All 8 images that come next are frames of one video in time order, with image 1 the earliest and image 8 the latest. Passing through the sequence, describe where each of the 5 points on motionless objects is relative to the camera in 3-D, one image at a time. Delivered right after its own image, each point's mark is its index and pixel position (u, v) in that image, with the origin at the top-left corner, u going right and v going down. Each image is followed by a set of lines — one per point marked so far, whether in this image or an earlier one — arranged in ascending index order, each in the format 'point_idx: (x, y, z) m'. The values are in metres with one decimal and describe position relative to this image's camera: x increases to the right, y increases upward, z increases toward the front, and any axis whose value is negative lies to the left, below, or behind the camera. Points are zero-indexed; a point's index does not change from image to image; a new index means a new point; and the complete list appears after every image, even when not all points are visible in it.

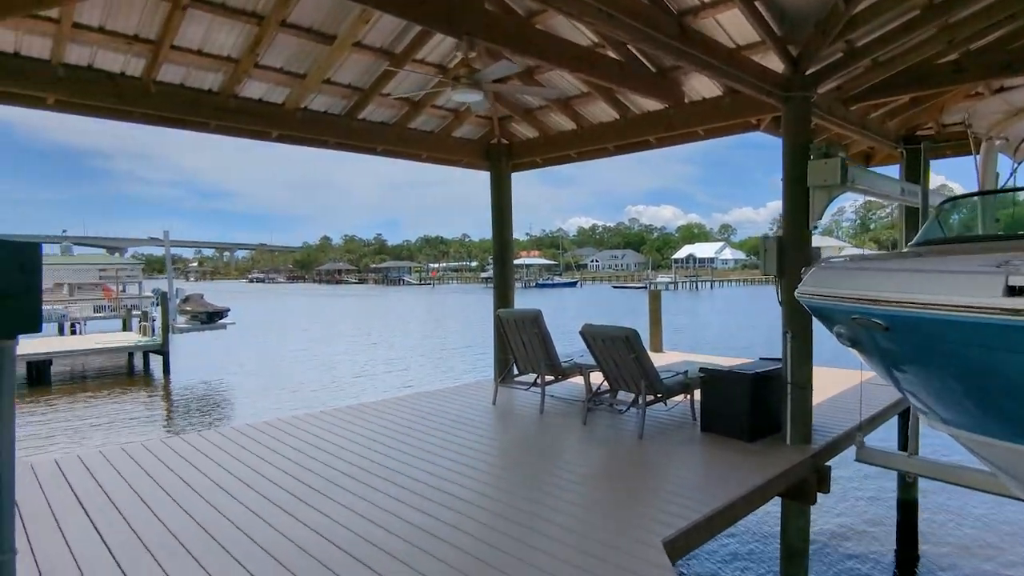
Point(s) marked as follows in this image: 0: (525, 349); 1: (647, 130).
0: (+0.1, -0.5, +4.8) m
1: (+1.0, +1.2, +4.6) m
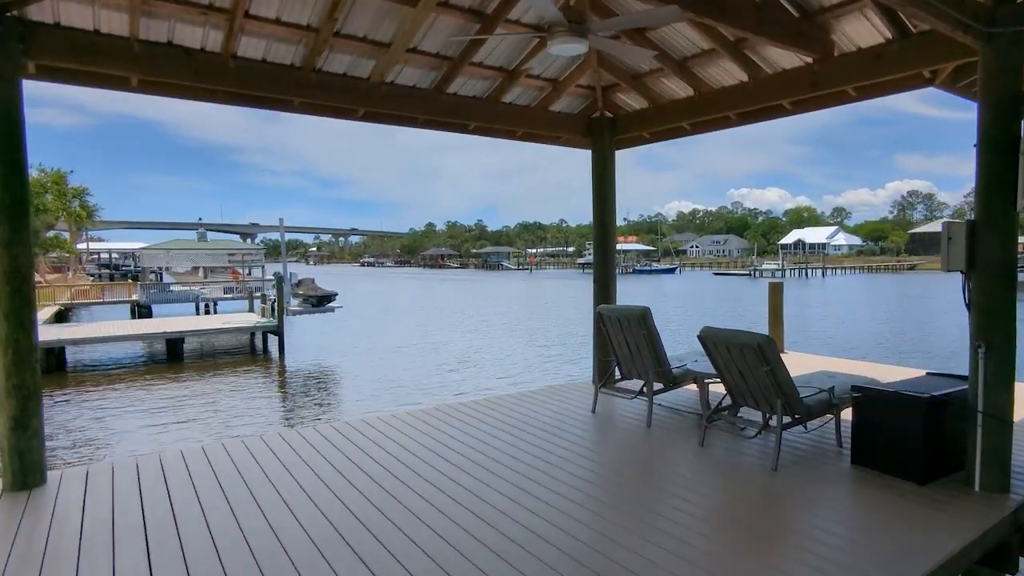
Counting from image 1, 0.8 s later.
0: (+0.8, -0.4, +4.2) m
1: (+1.7, +1.2, +3.9) m
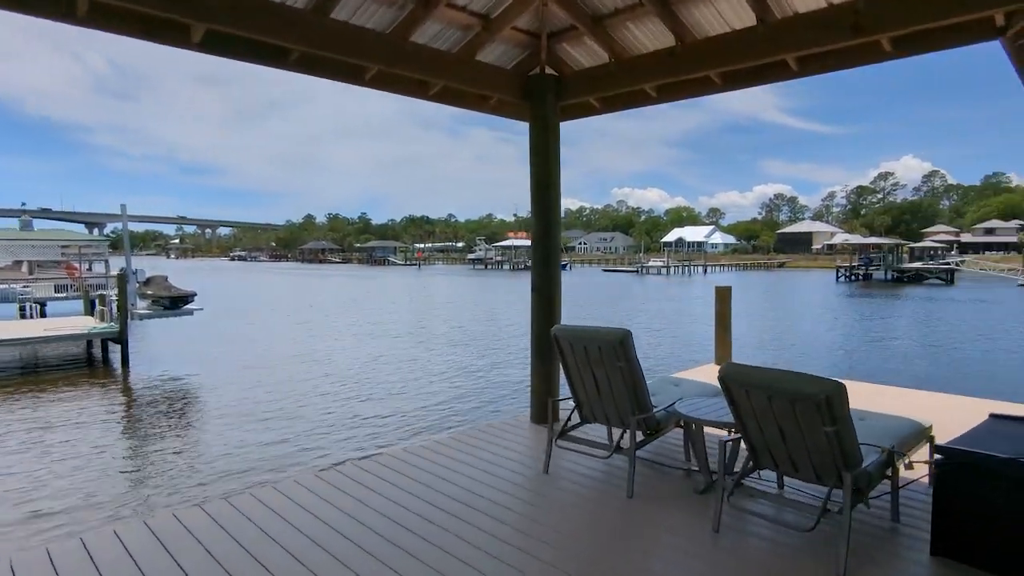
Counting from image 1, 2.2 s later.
0: (+0.4, -0.5, +3.0) m
1: (+1.4, +1.2, +2.9) m
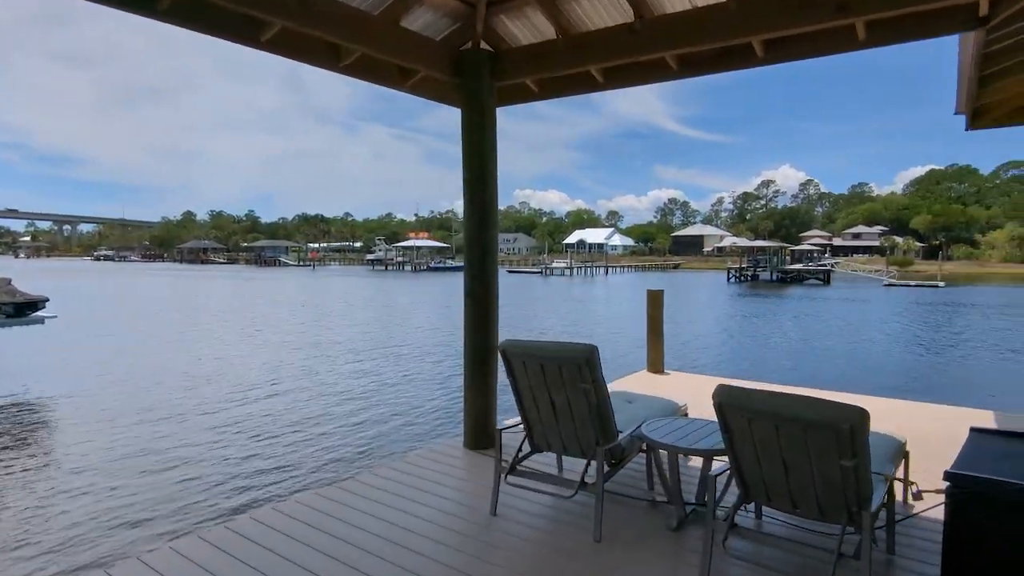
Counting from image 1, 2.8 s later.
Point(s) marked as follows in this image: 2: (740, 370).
0: (+0.1, -0.5, +2.6) m
1: (+1.1, +1.1, +2.6) m
2: (+4.6, -1.7, +11.8) m
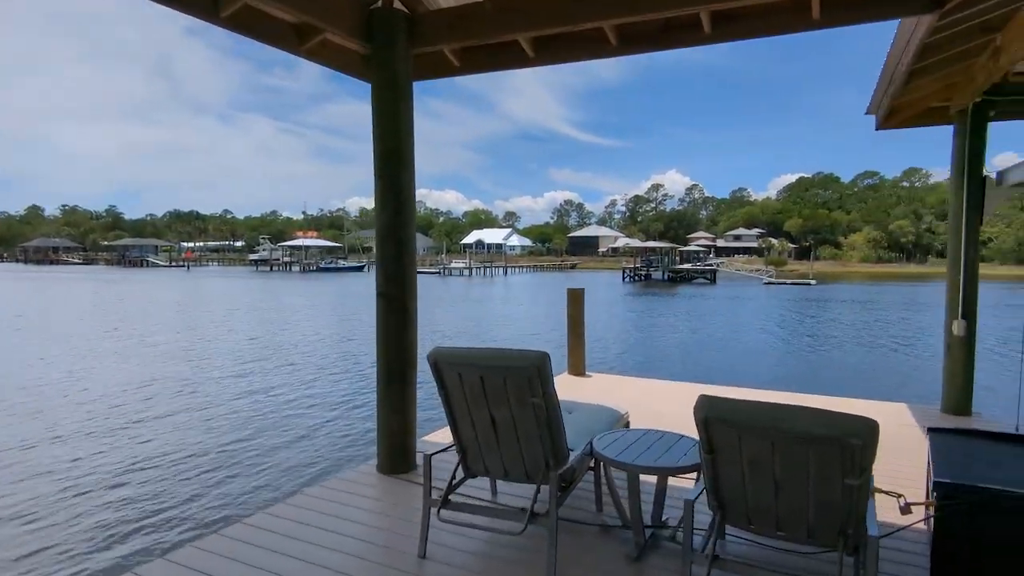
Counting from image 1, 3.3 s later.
0: (-0.1, -0.5, +2.2) m
1: (+0.8, +1.2, +2.4) m
2: (+2.7, -1.6, +12.0) m
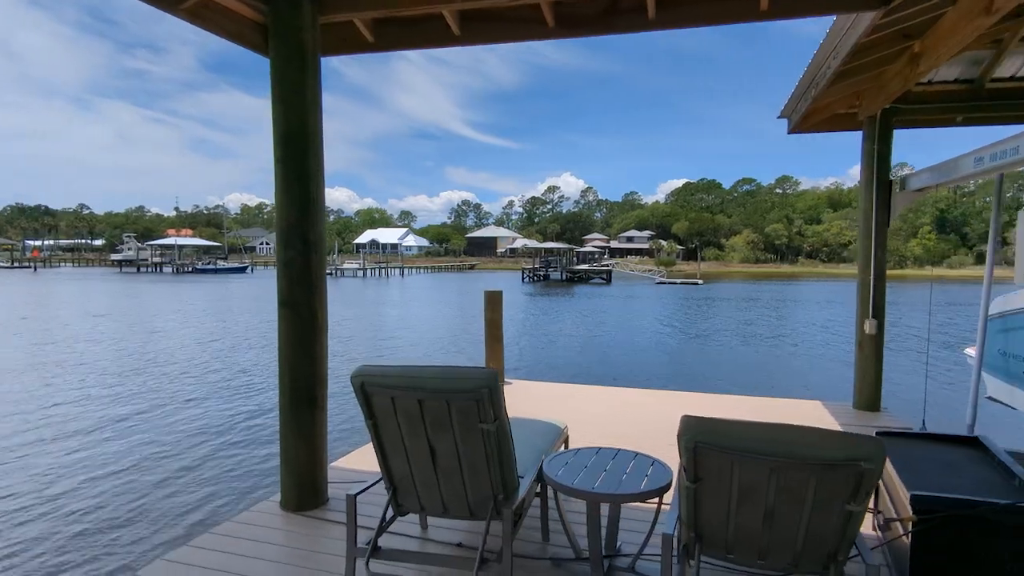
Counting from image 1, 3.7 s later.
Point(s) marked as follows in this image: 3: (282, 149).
0: (-0.3, -0.5, +1.9) m
1: (+0.6, +1.2, +2.2) m
2: (+0.8, -1.7, +12.0) m
3: (-0.9, +0.5, +2.3) m
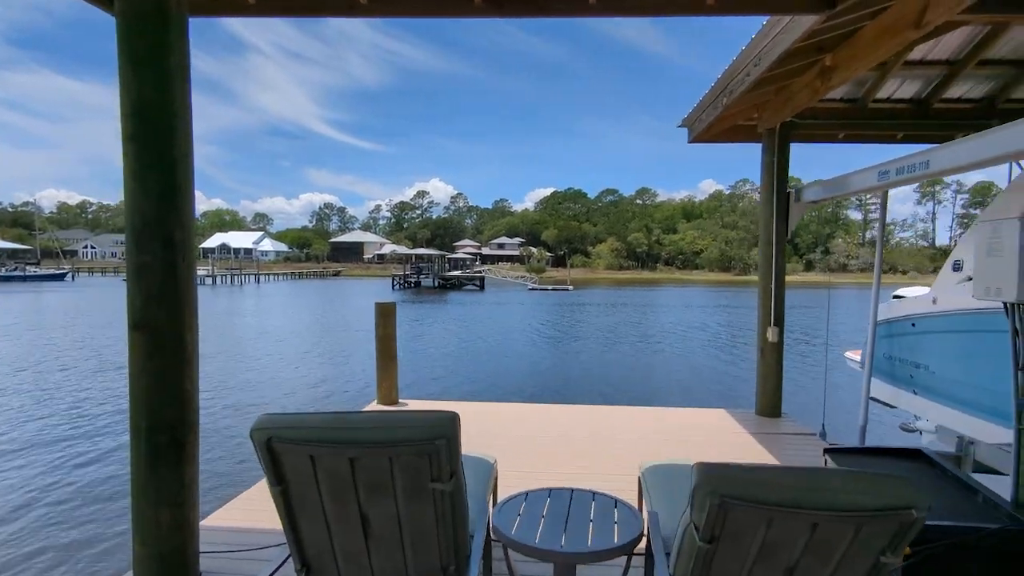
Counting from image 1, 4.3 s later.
0: (-0.4, -0.6, +1.4) m
1: (+0.4, +1.1, +2.0) m
2: (-1.6, -1.8, +11.5) m
3: (-1.1, +0.5, +1.8) m
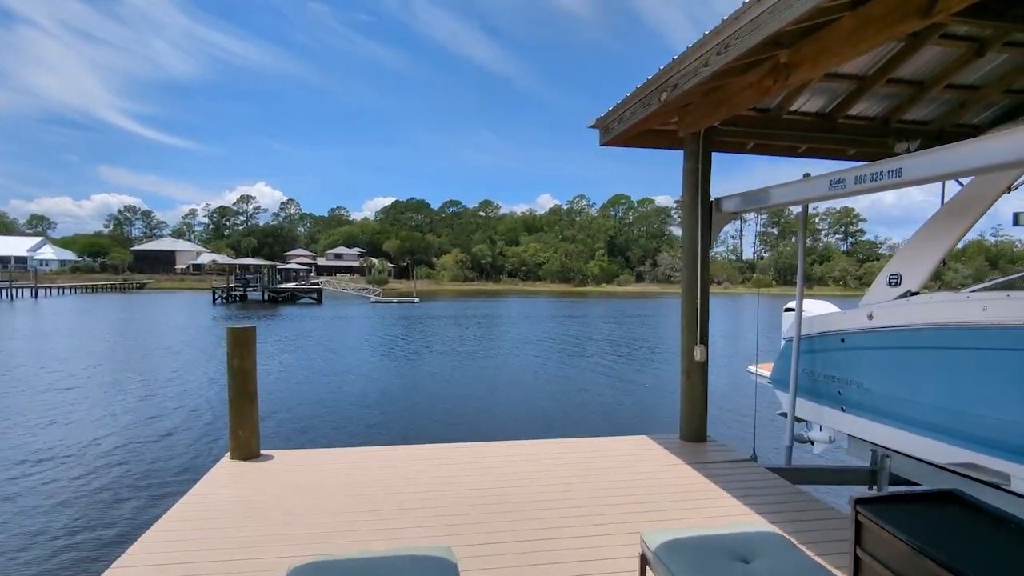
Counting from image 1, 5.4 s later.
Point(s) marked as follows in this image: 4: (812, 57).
0: (-0.2, -0.6, +0.7) m
1: (+0.3, +1.0, +1.5) m
2: (-4.1, -2.1, +10.1) m
3: (-1.0, +0.4, +0.9) m
4: (+1.3, +1.0, +2.5) m
